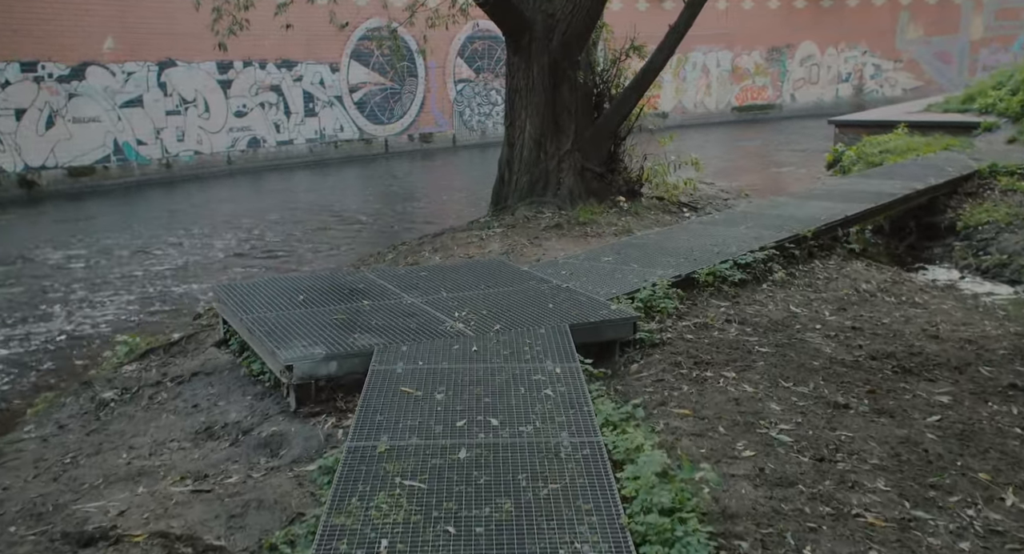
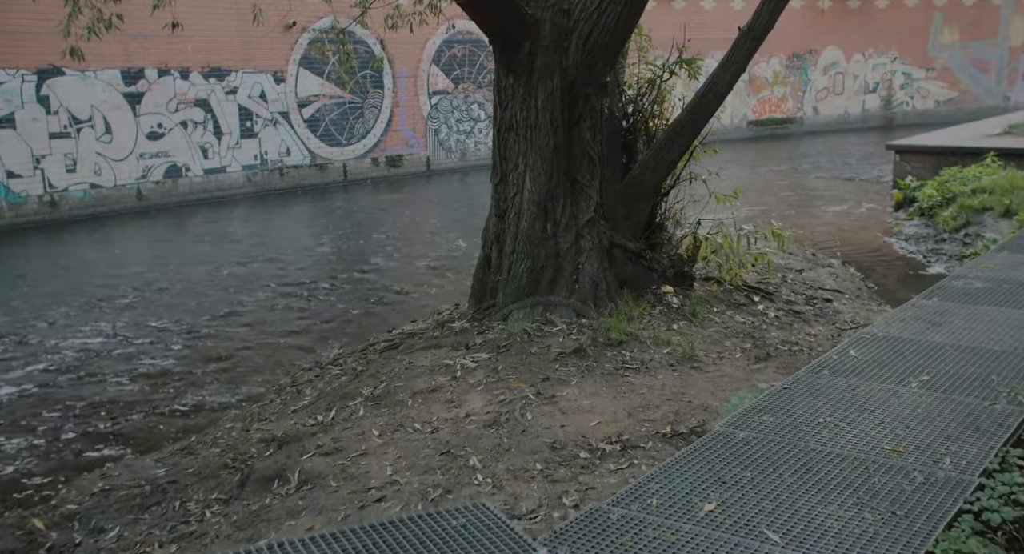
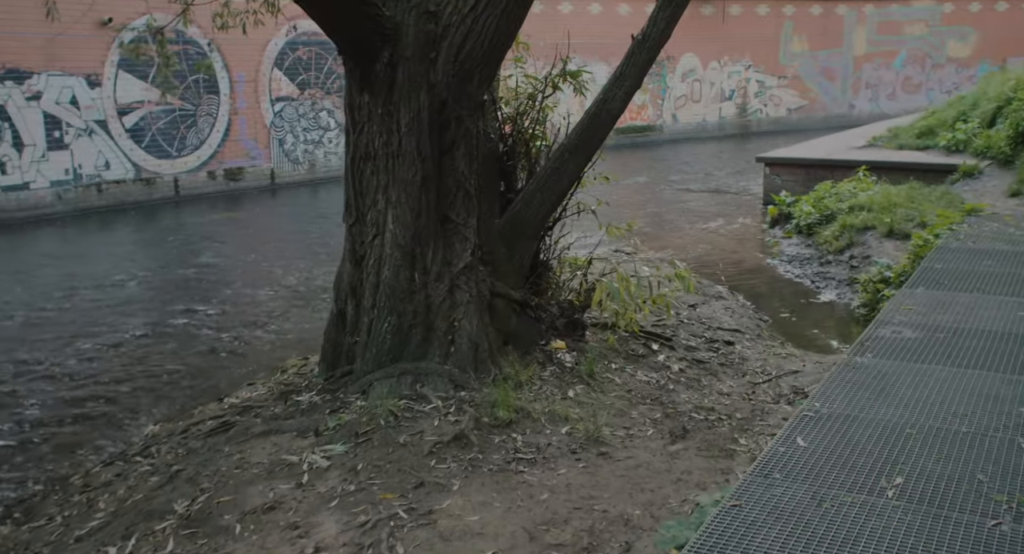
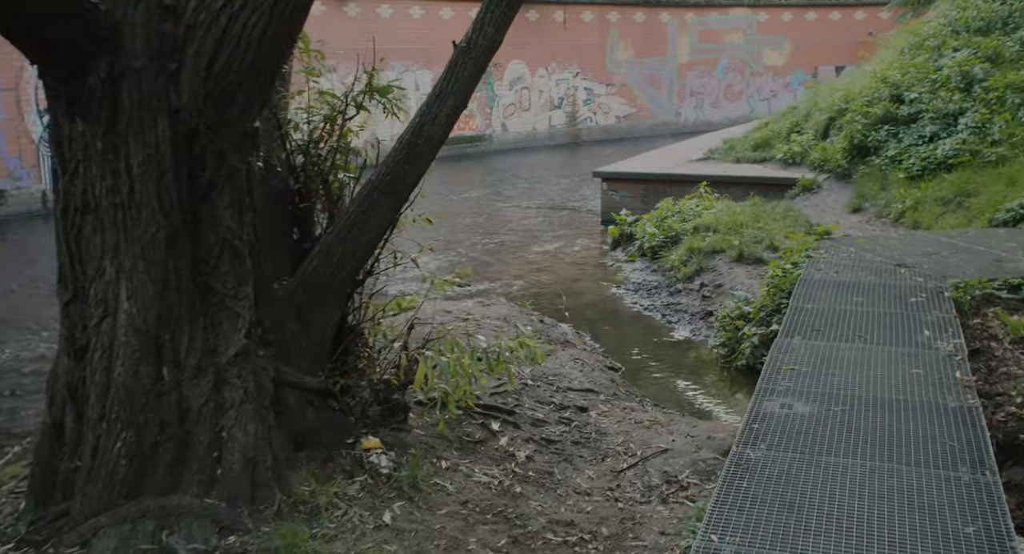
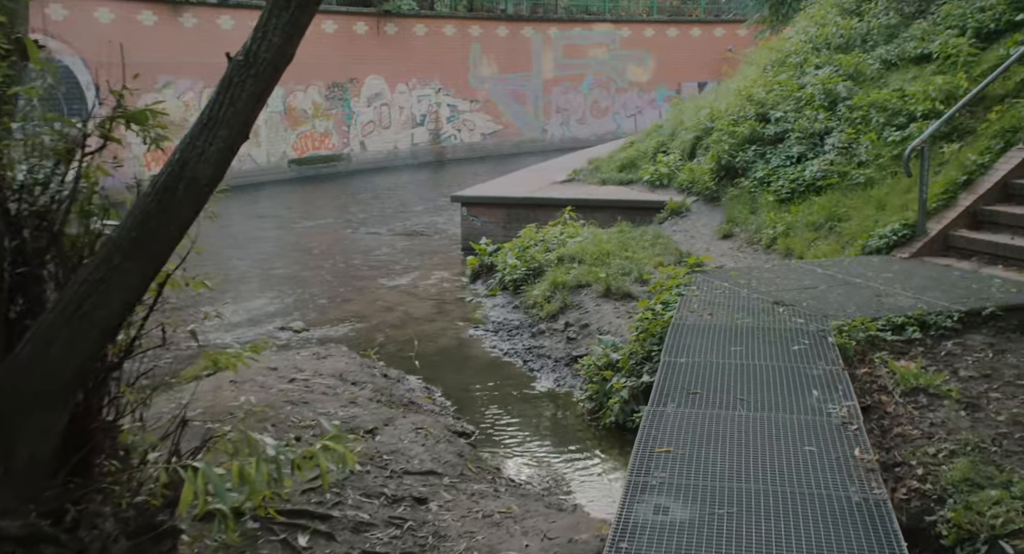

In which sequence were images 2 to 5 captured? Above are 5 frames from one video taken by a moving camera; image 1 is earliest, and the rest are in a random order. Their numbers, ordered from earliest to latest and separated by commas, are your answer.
2, 3, 4, 5
